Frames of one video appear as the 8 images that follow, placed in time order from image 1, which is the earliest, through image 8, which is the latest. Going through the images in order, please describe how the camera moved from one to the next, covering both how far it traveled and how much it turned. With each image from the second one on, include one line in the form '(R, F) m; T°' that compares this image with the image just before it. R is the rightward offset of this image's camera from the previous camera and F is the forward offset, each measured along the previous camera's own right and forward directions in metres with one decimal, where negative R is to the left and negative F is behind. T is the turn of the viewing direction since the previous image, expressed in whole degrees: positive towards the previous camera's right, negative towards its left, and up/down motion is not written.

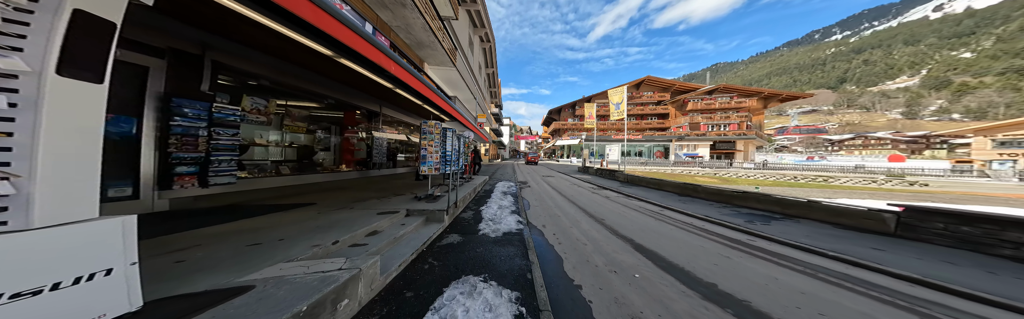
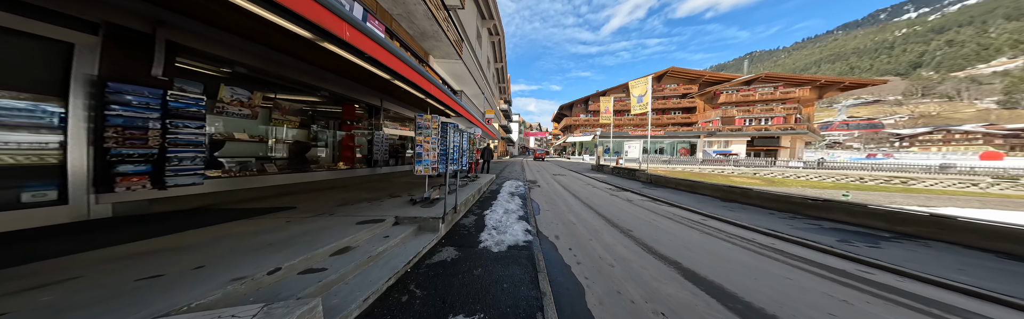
(+0.1, +0.7) m; -5°
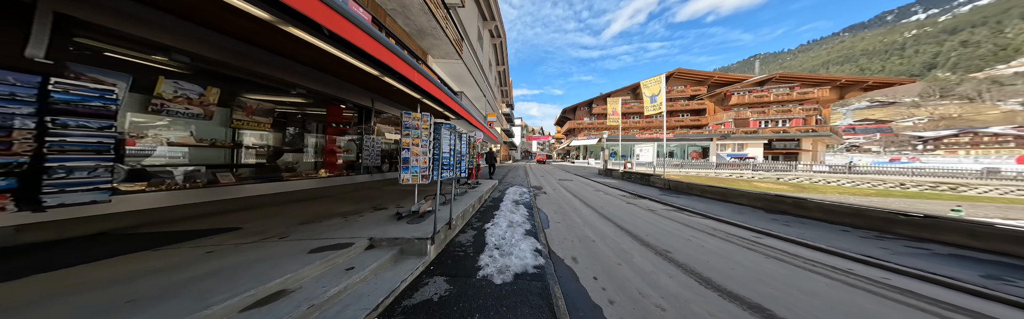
(0.0, +0.7) m; -2°
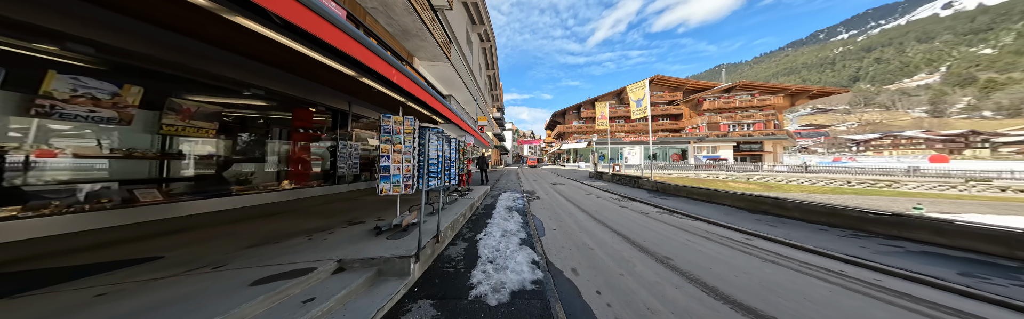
(-0.1, +0.3) m; +4°
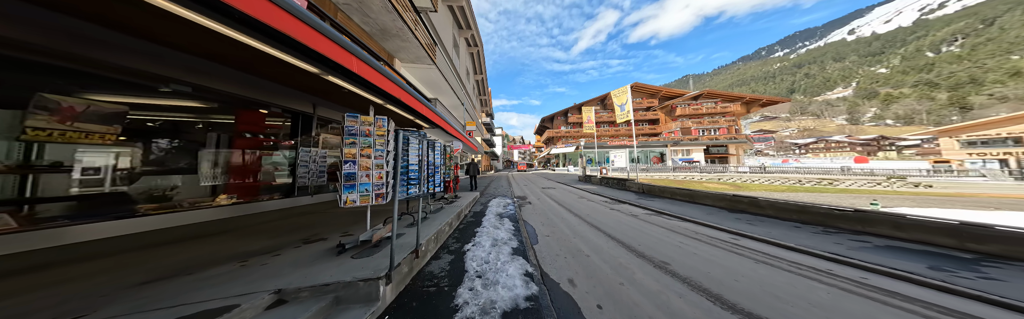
(-0.1, +0.3) m; +4°
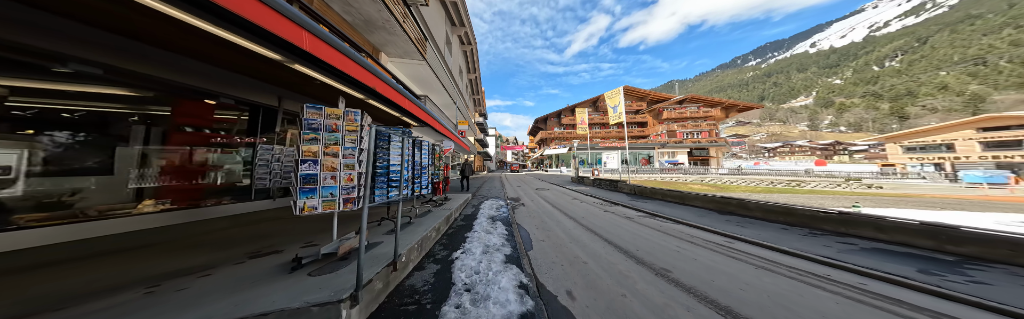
(0.0, +0.2) m; +3°
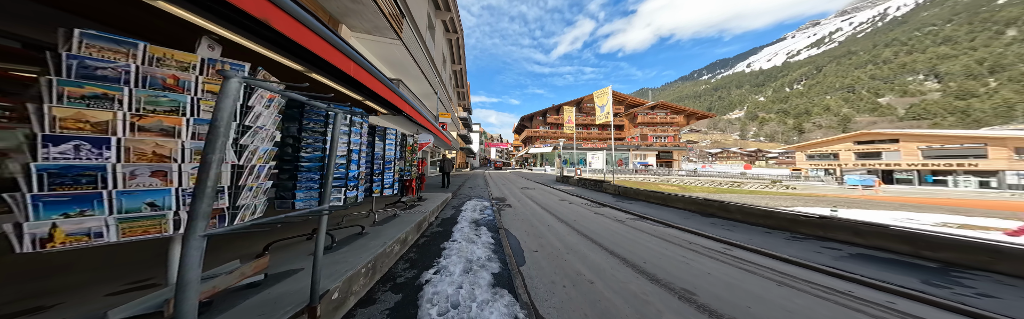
(-0.2, +0.7) m; +6°
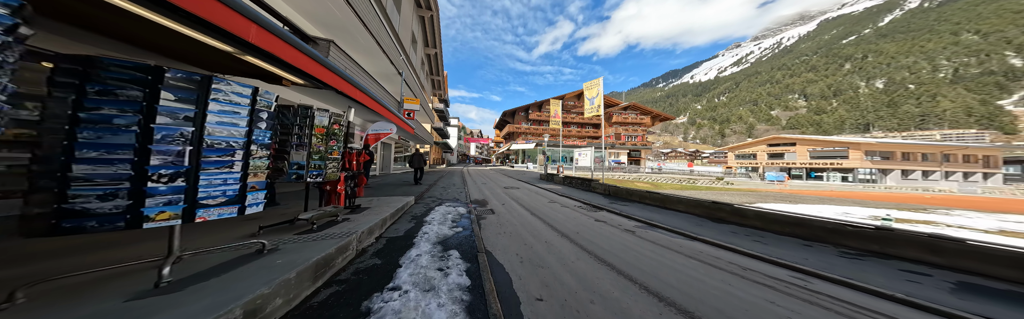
(-0.1, +1.6) m; +6°
